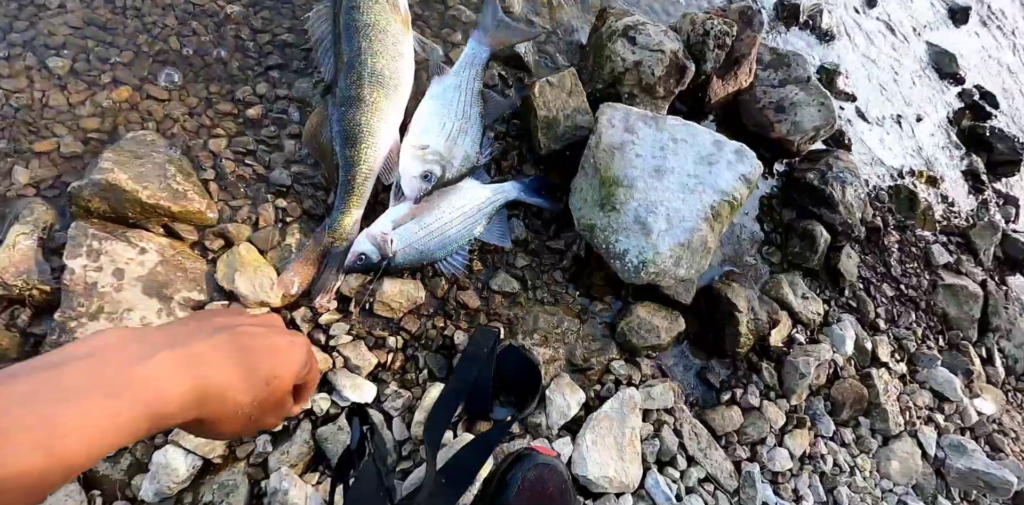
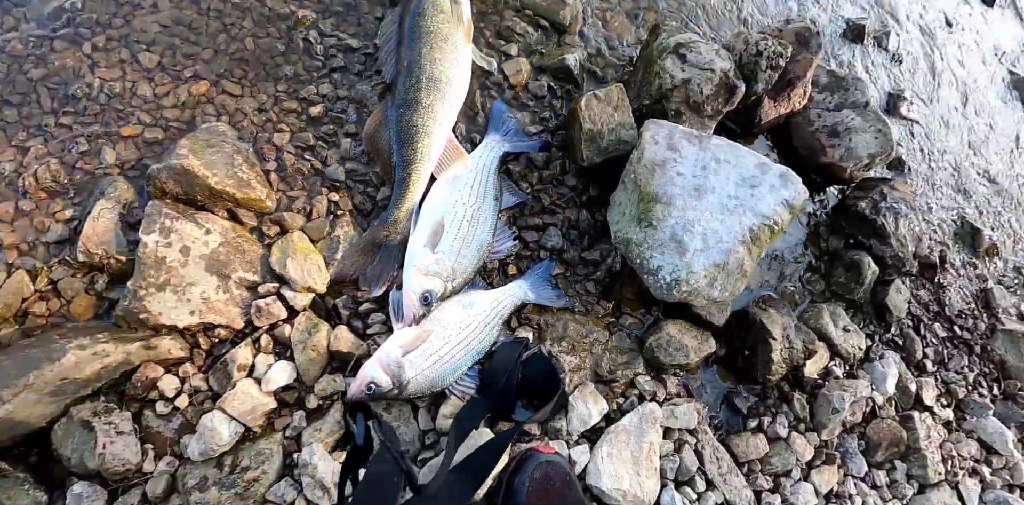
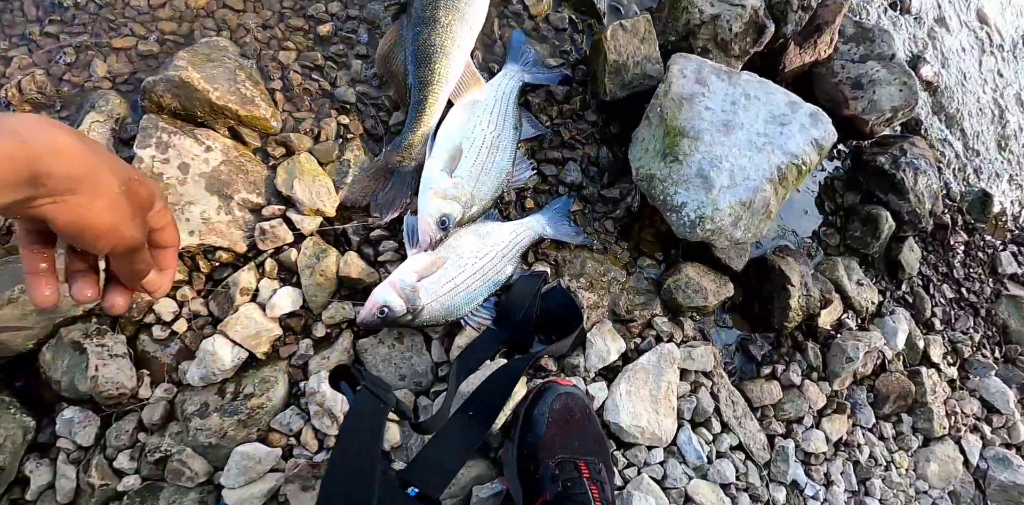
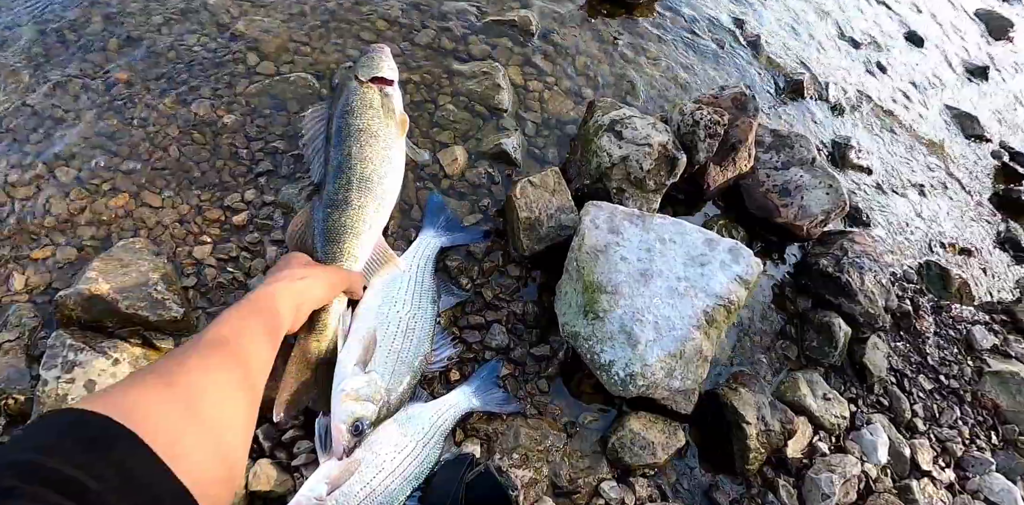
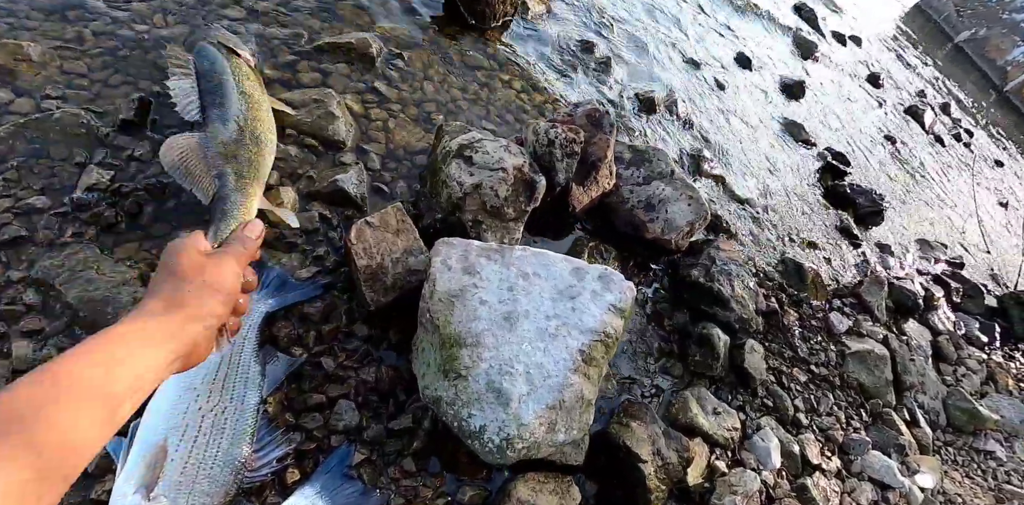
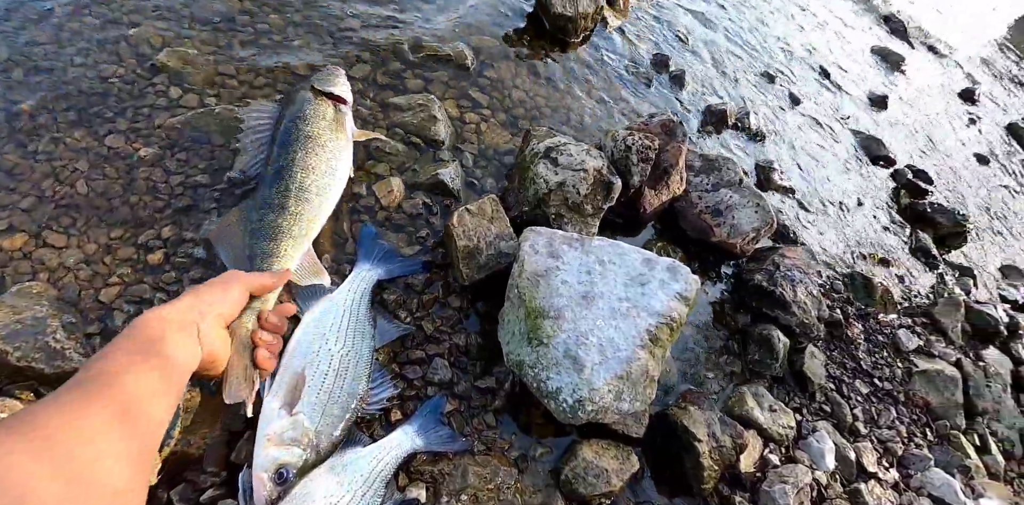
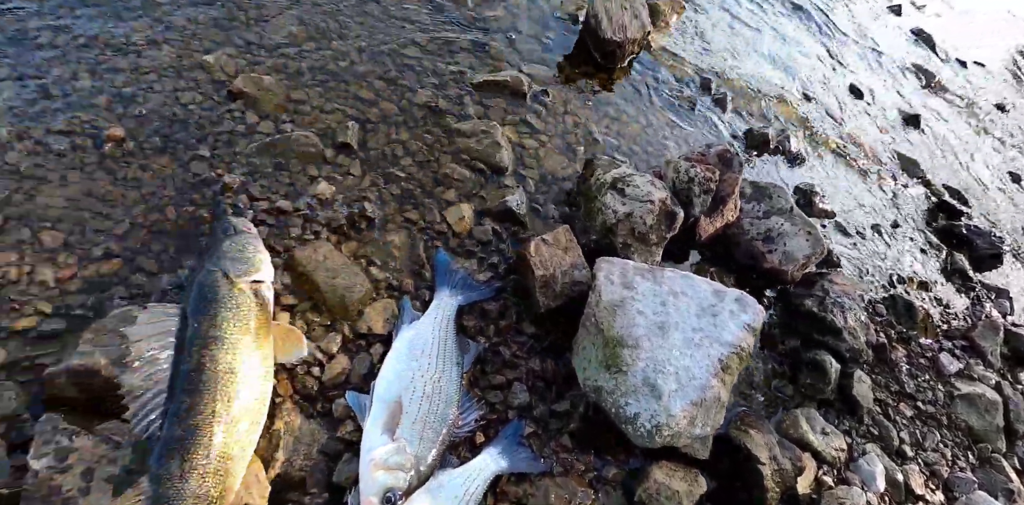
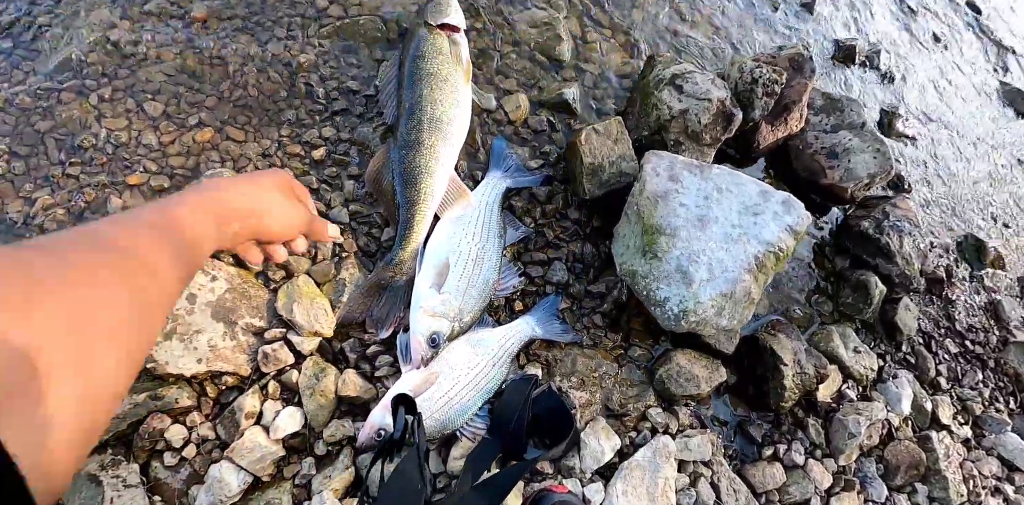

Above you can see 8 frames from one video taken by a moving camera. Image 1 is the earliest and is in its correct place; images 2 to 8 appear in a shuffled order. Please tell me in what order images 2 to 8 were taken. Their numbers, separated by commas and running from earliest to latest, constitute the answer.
3, 2, 8, 4, 6, 5, 7
